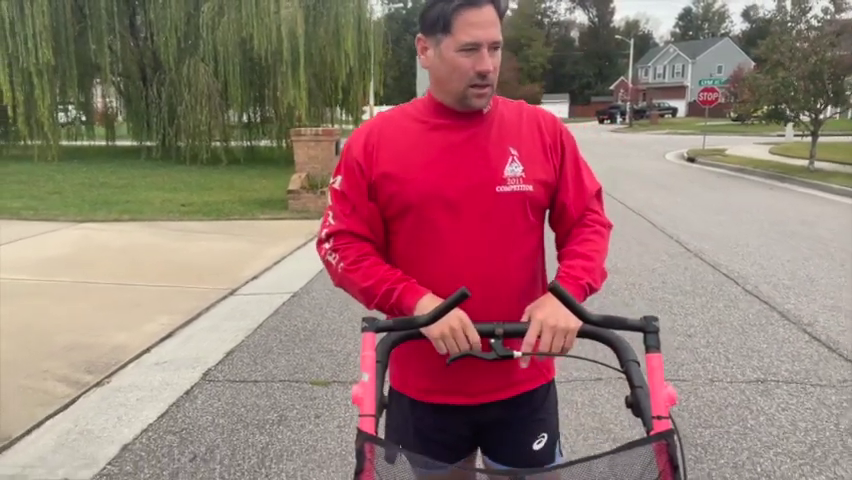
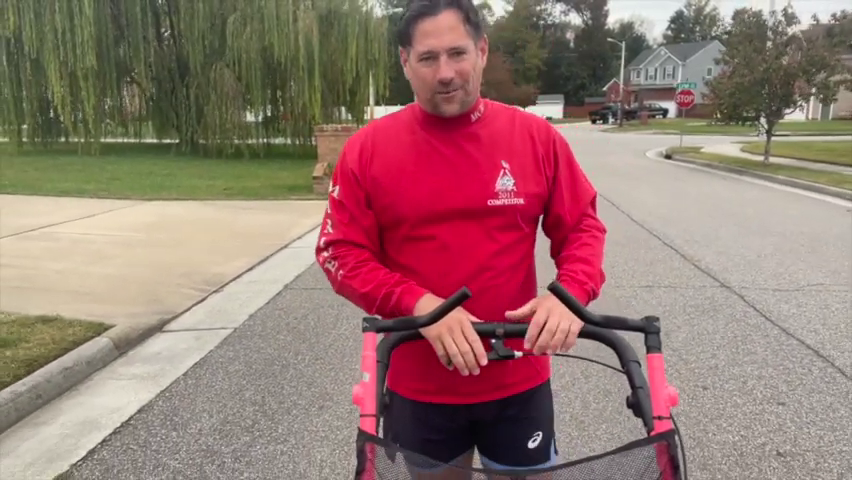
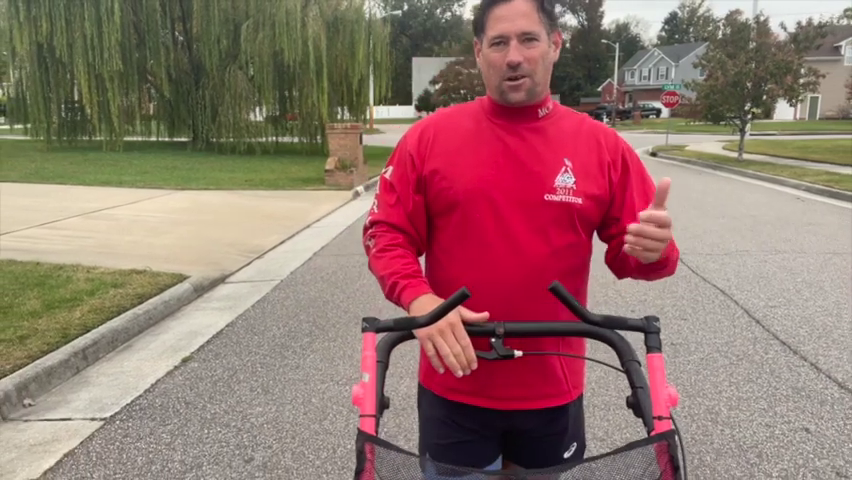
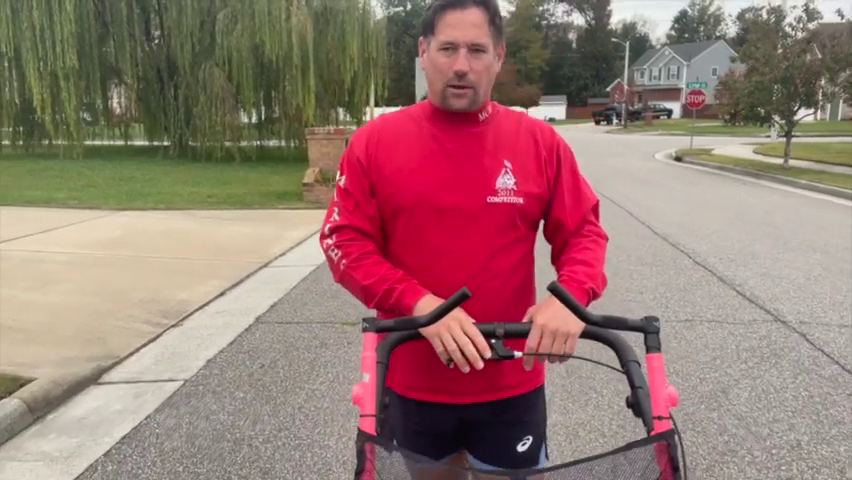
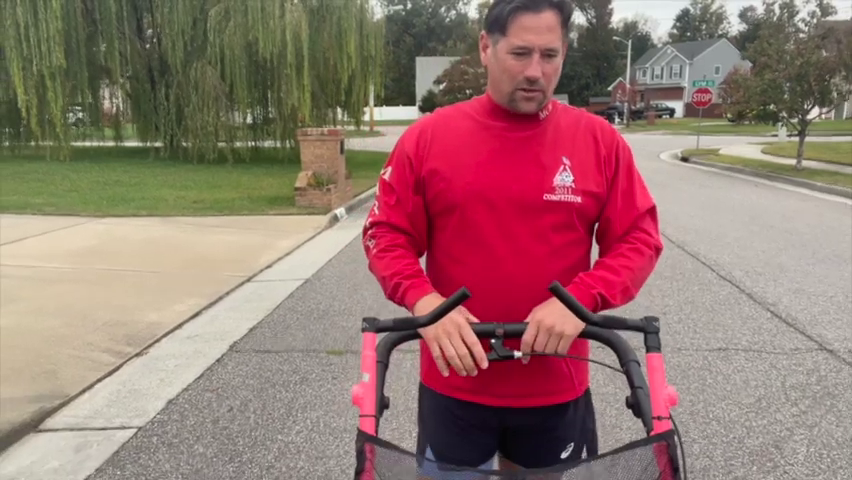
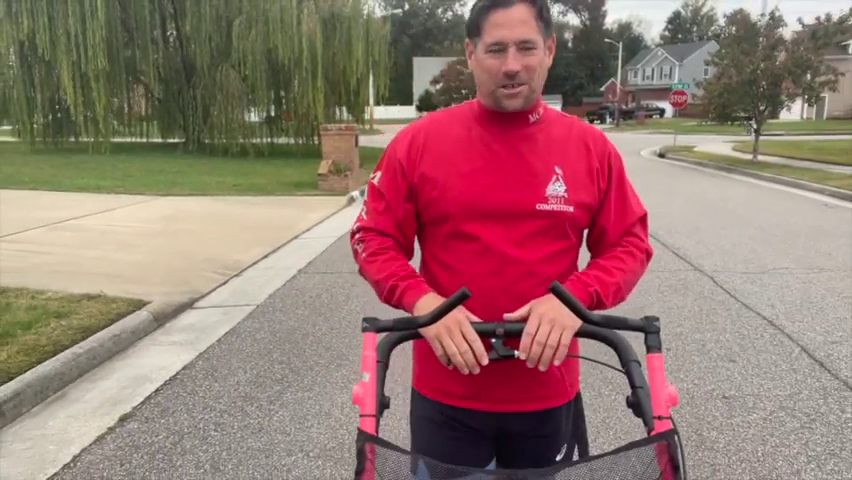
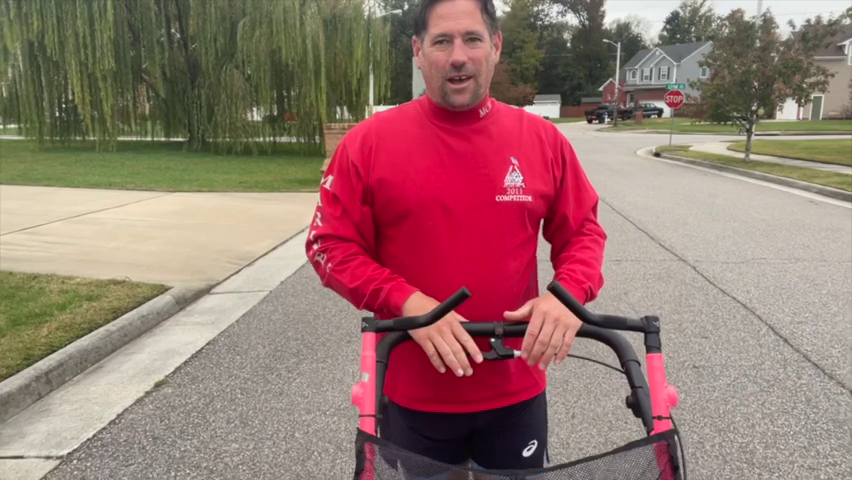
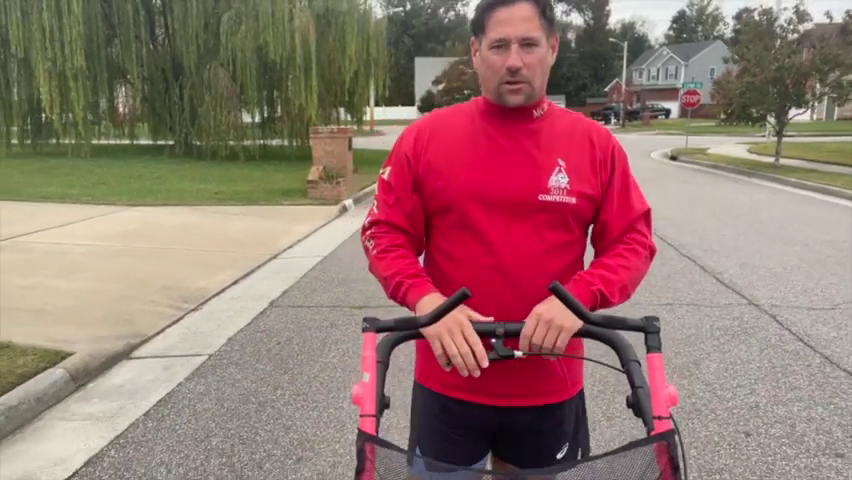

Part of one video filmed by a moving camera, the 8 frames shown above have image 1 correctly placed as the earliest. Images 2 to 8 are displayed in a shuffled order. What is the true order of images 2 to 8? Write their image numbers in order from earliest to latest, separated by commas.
5, 4, 8, 2, 6, 7, 3
